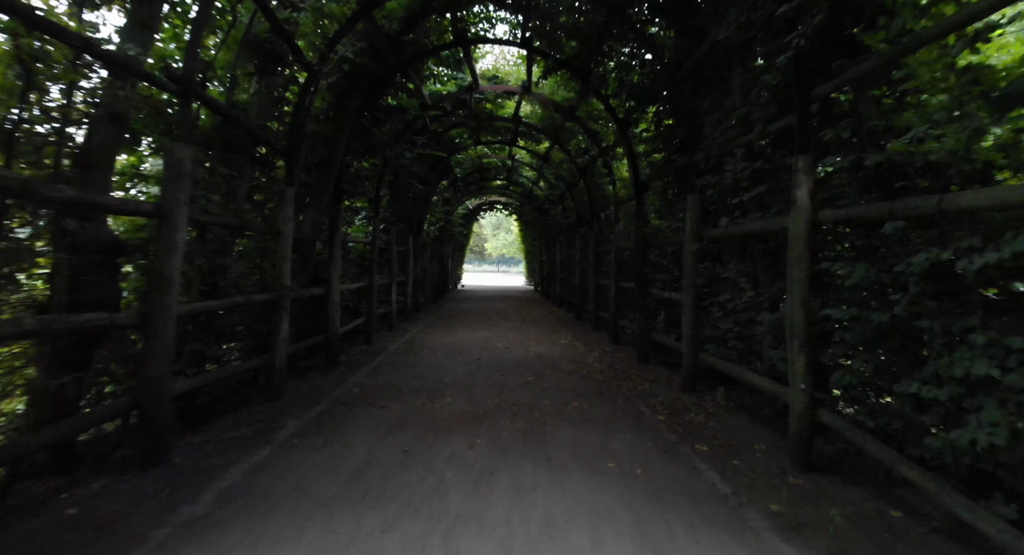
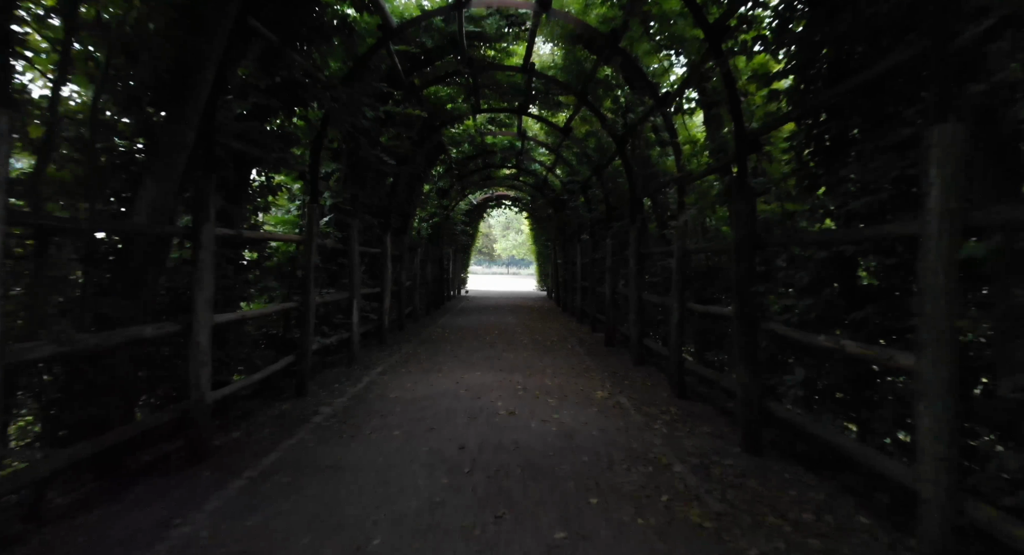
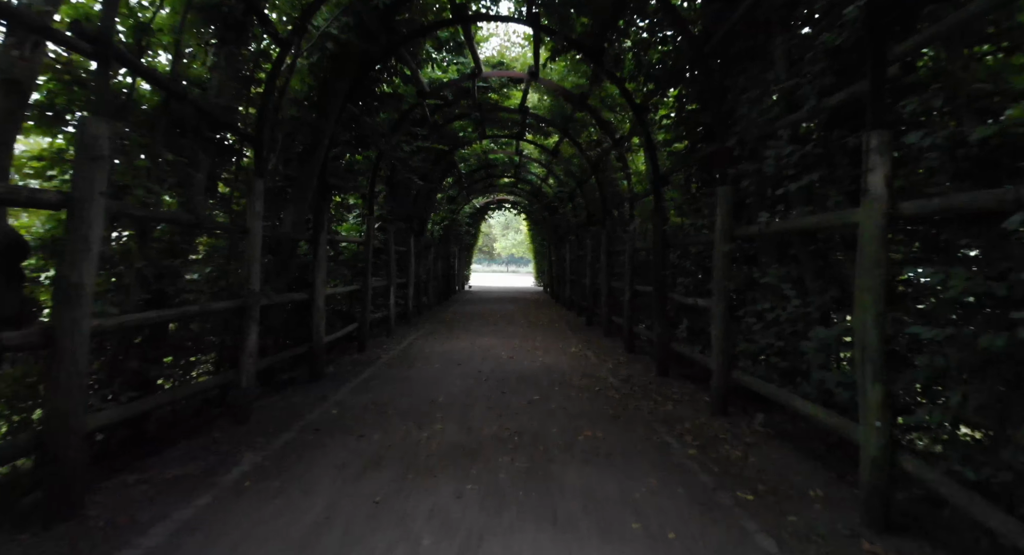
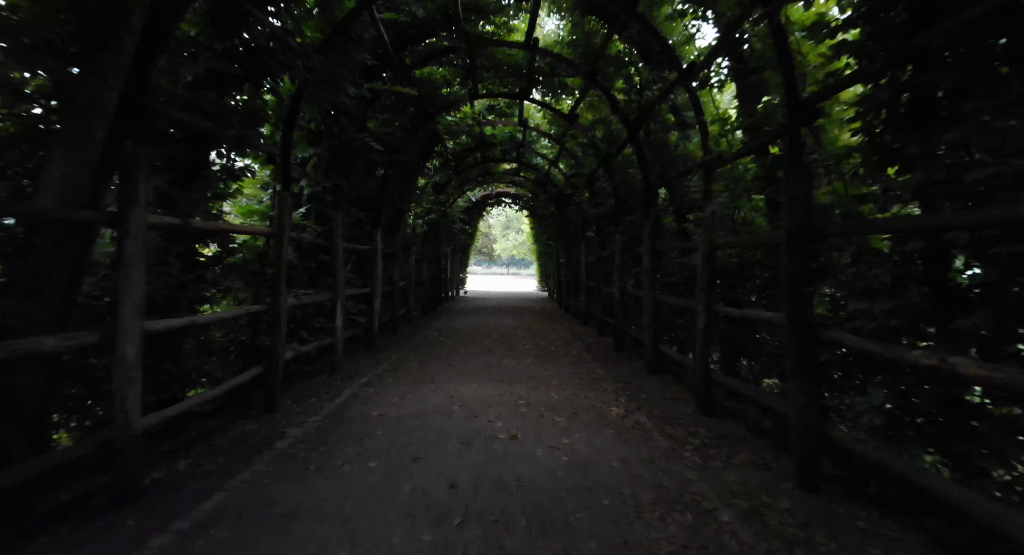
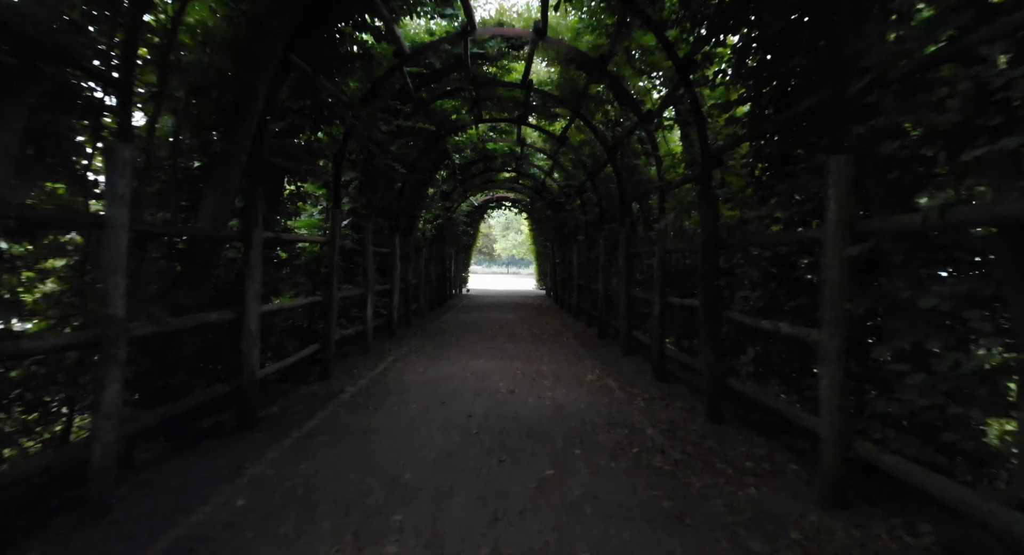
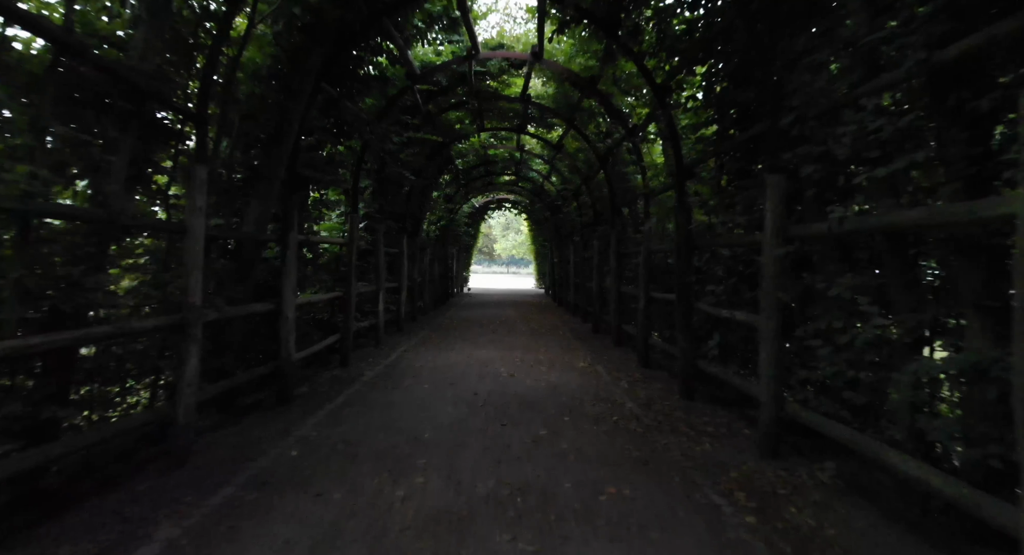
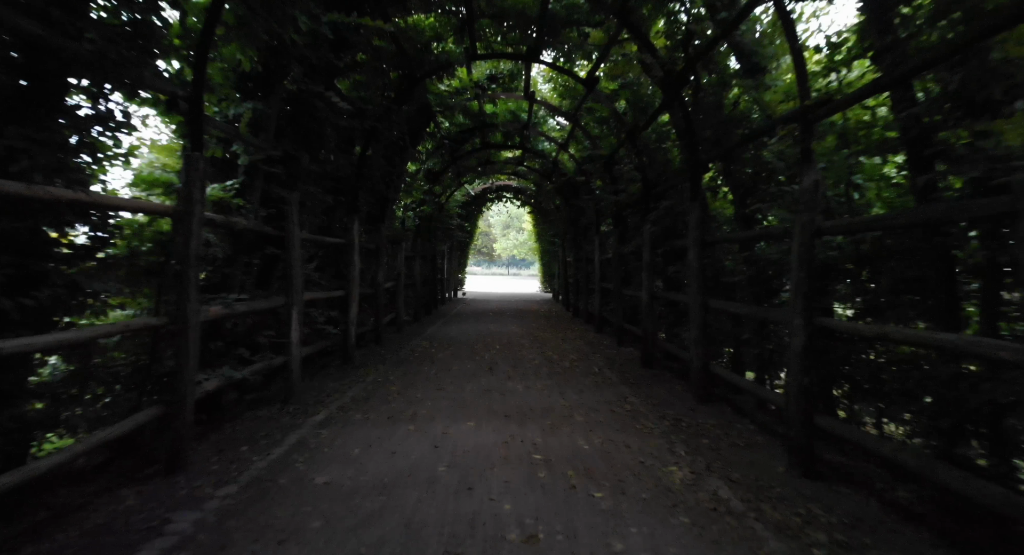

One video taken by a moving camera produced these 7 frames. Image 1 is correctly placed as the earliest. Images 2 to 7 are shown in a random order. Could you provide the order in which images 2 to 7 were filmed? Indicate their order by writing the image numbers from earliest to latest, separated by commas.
3, 6, 5, 2, 4, 7
